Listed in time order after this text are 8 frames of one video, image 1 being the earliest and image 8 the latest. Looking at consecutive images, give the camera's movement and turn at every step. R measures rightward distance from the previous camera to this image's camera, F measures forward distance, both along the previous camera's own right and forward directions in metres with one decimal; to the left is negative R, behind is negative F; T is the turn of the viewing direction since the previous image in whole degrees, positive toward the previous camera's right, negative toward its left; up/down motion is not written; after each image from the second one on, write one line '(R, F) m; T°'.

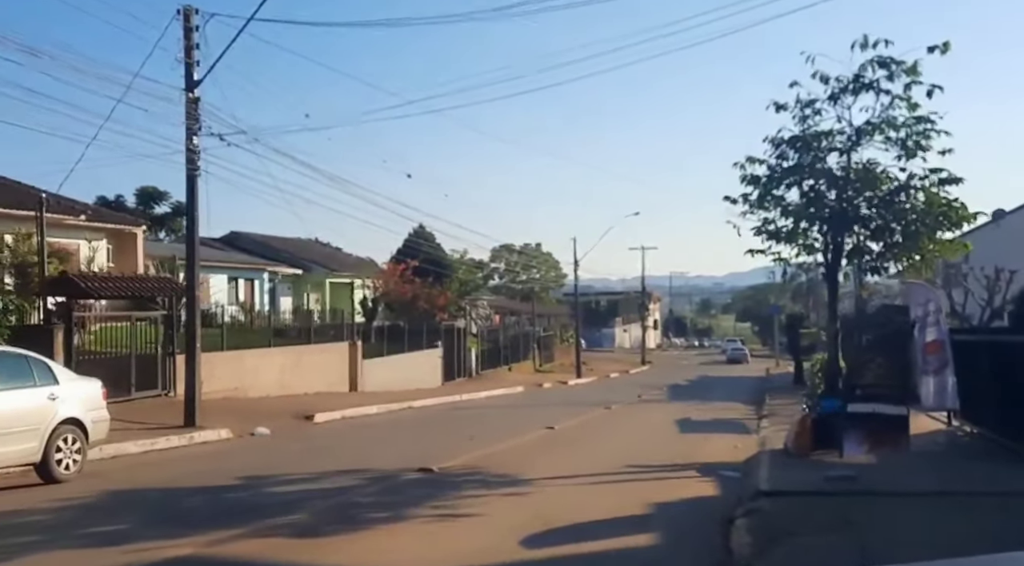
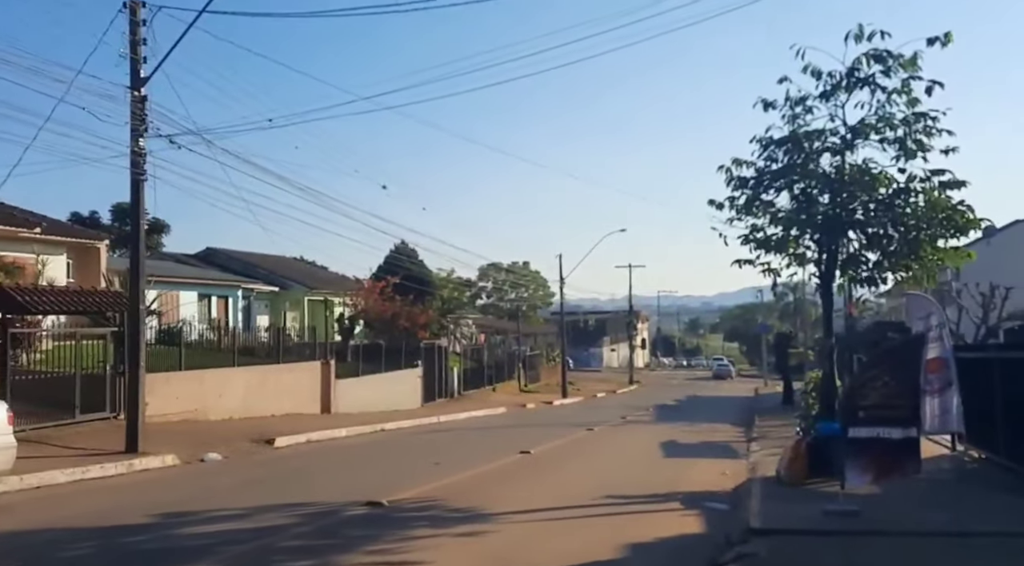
(+0.3, +1.2) m; +1°
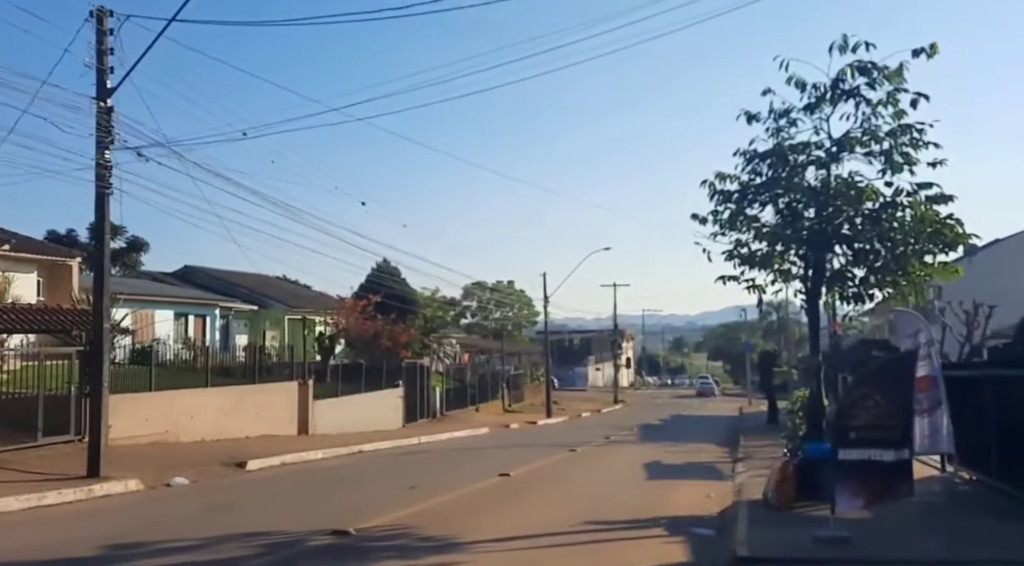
(+0.1, +0.5) m; +1°
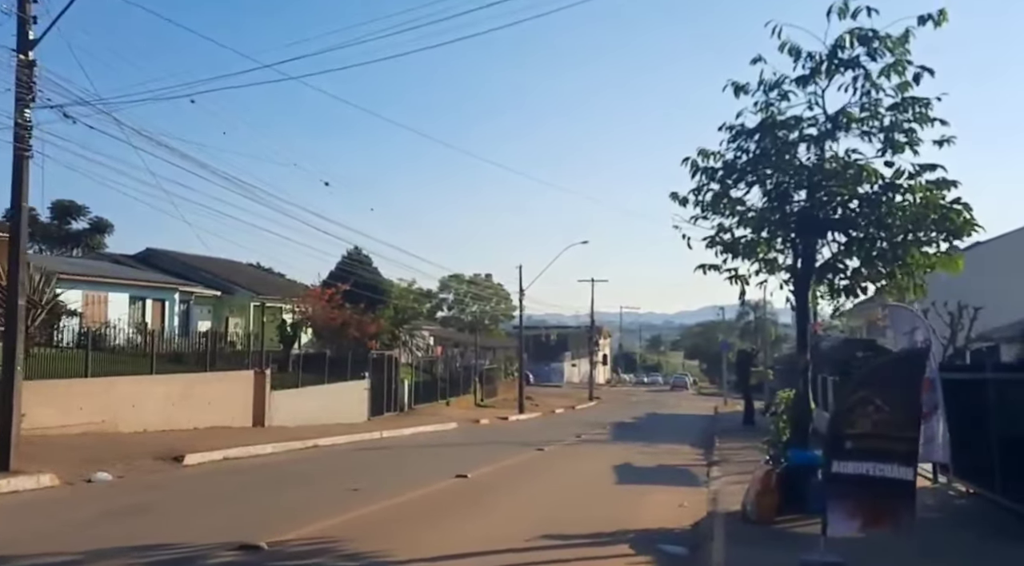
(+0.3, +1.4) m; +1°
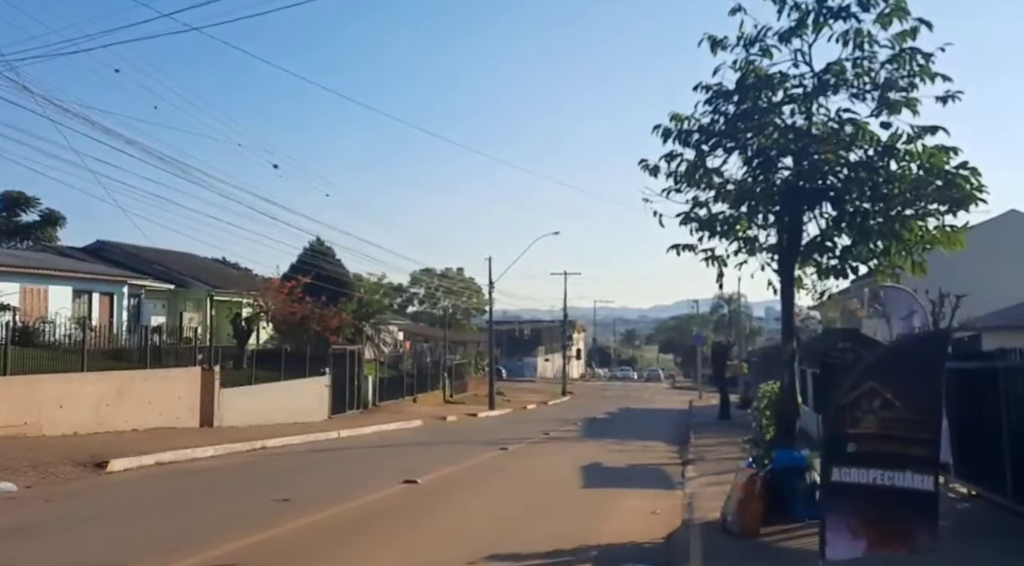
(+0.3, +1.5) m; +2°
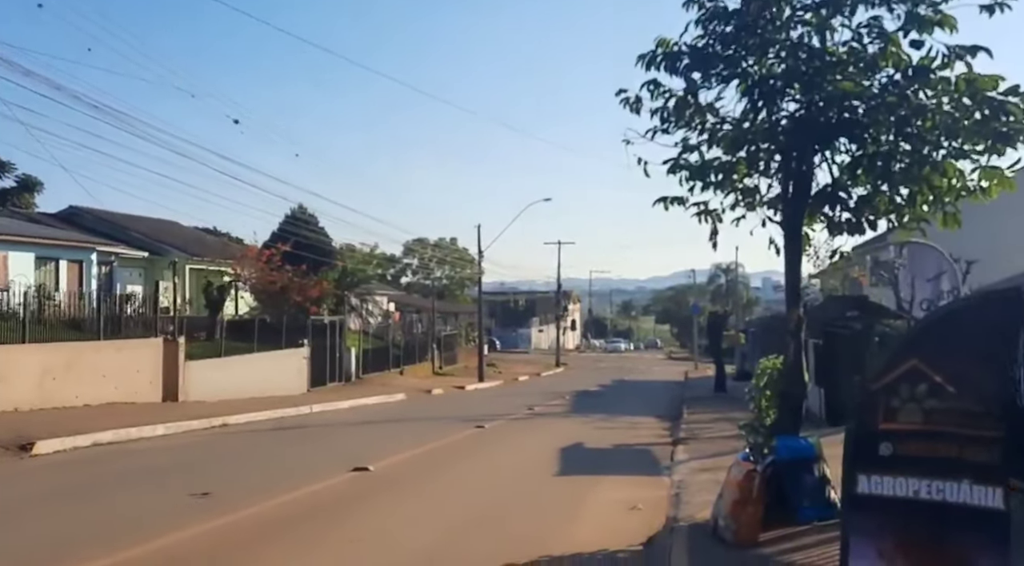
(+0.4, +1.7) m; 0°
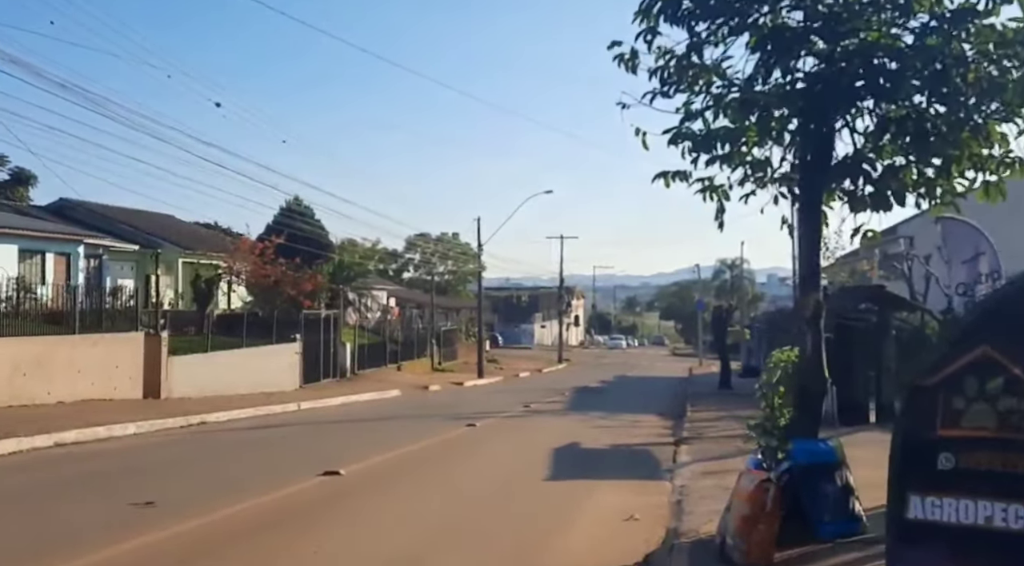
(+0.2, +1.1) m; 0°
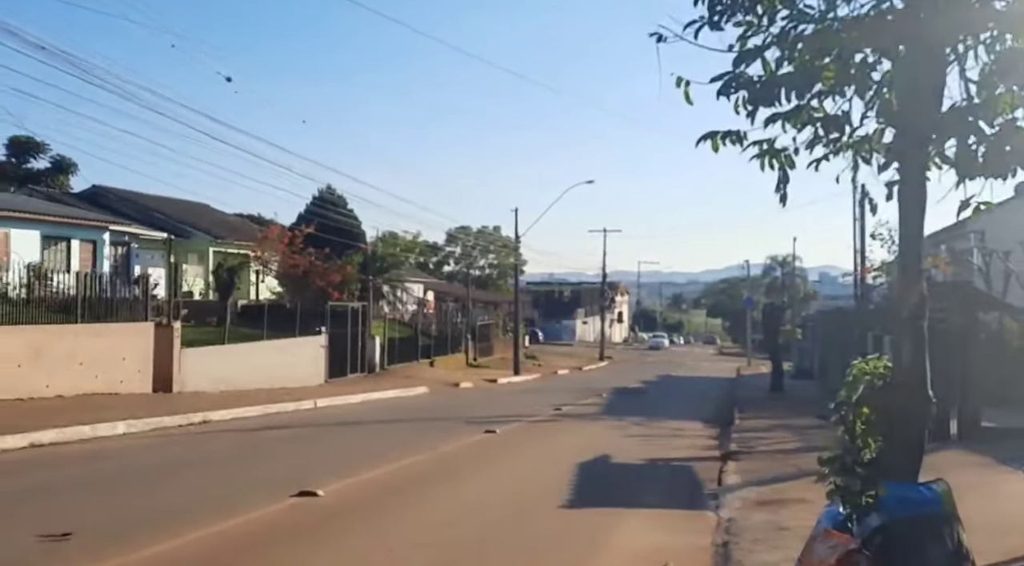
(+0.3, +1.8) m; -3°
